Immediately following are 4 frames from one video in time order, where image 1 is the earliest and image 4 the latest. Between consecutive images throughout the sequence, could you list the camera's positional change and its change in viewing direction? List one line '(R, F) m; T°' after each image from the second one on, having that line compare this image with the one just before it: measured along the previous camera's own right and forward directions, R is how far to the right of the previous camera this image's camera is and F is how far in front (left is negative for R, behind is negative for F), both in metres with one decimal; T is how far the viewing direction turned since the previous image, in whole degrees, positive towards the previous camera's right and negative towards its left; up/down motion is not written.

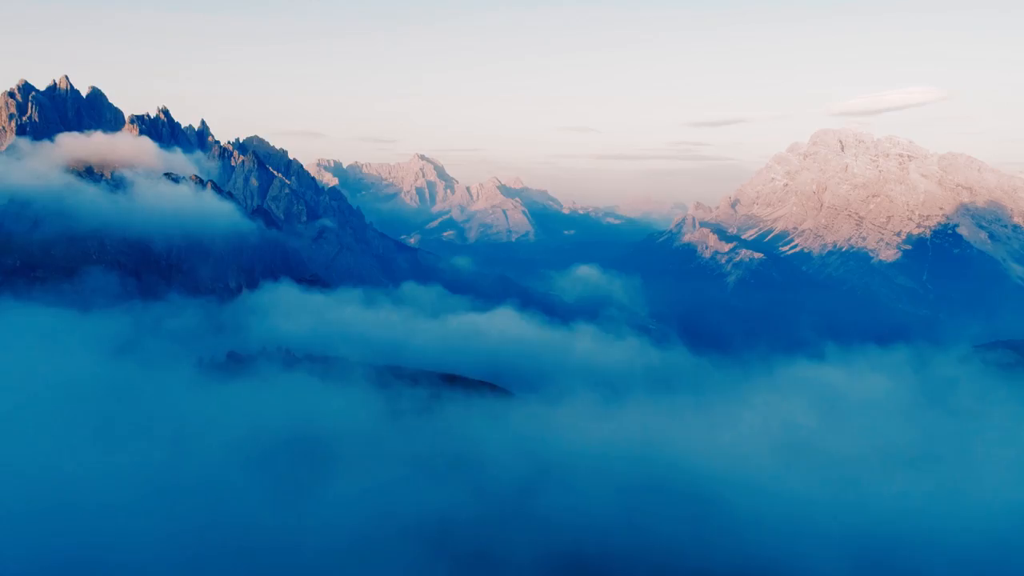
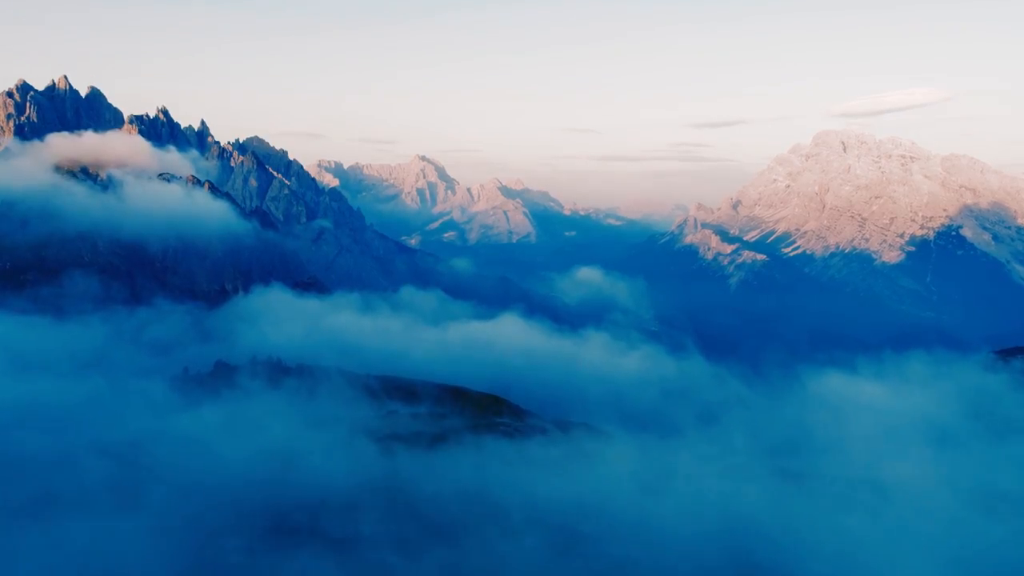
(-2.2, +15.1) m; 0°
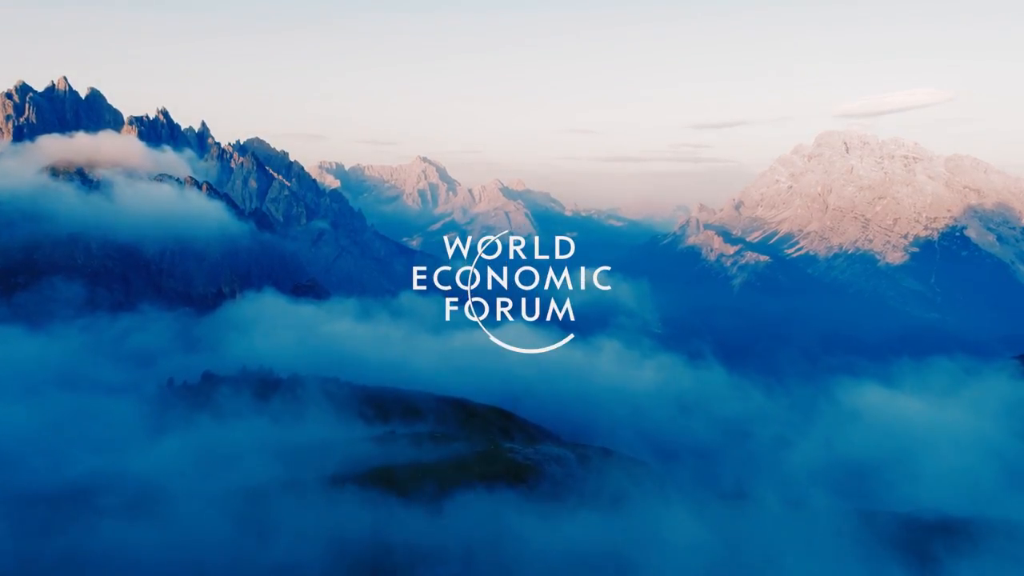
(-2.6, +14.4) m; 0°
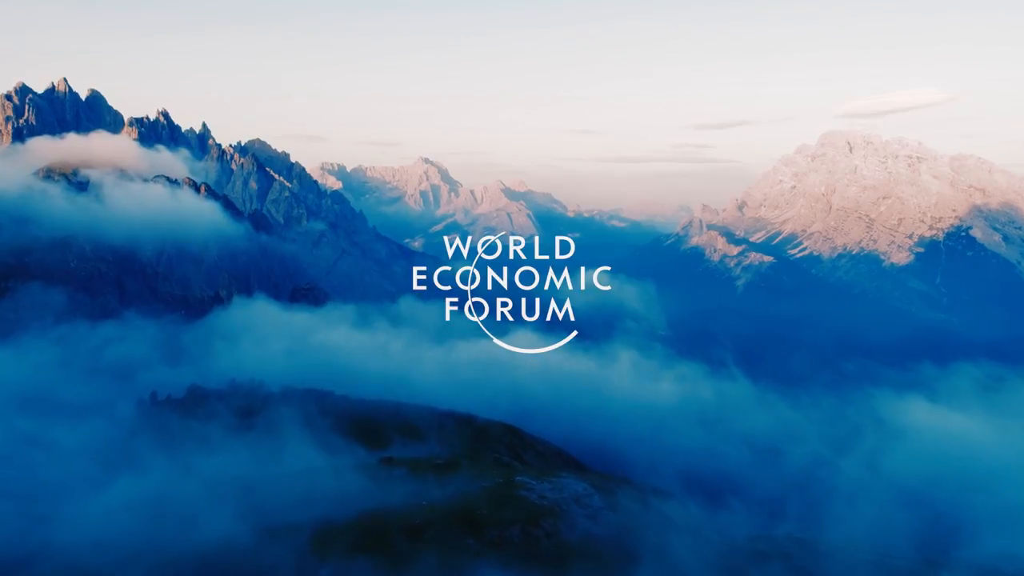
(-2.7, +15.1) m; 0°
